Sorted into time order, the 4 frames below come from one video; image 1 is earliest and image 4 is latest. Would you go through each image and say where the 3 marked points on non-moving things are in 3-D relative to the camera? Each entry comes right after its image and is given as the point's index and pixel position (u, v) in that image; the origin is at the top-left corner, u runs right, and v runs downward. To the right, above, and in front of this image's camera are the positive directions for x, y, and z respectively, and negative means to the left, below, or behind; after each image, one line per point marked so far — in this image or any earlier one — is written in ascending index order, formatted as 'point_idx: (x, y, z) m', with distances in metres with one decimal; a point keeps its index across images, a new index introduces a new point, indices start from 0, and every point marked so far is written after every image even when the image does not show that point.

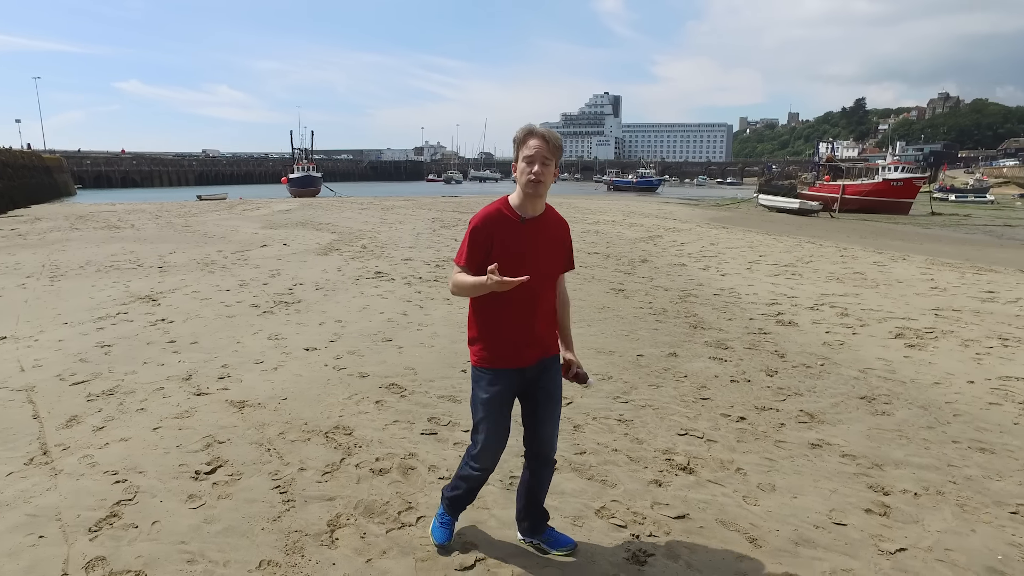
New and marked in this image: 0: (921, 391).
0: (+2.6, -0.7, +4.4) m
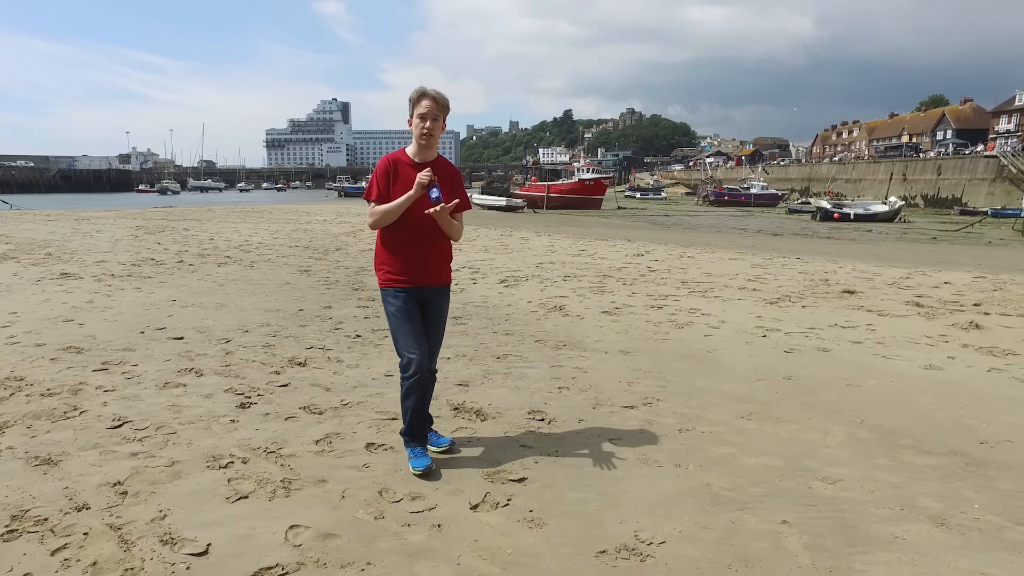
0: (-0.2, -0.2, +6.3) m
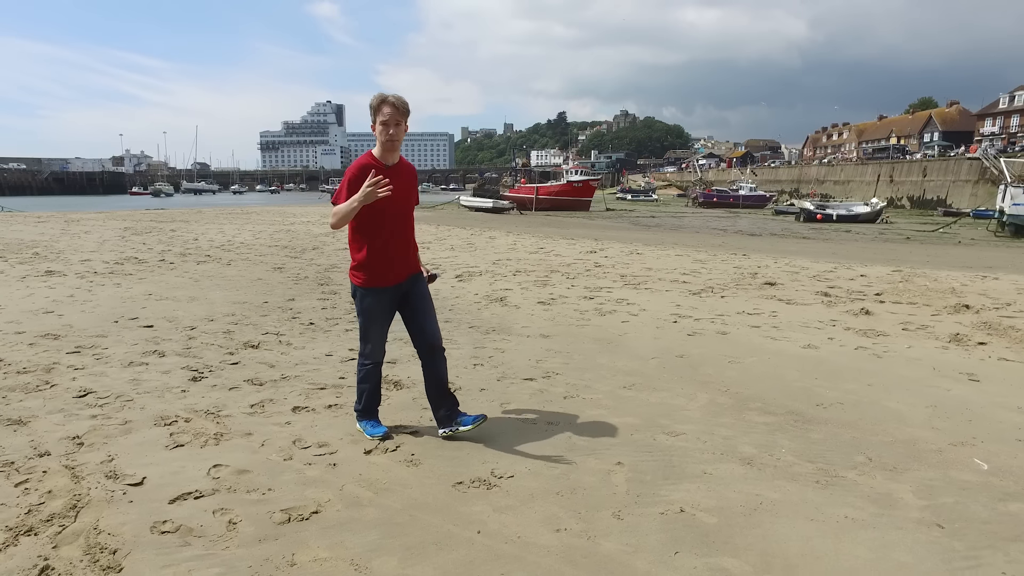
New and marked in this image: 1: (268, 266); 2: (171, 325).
0: (-0.7, -0.1, +6.8) m
1: (-3.7, +0.3, +10.5) m
2: (-3.0, -0.3, +6.2) m
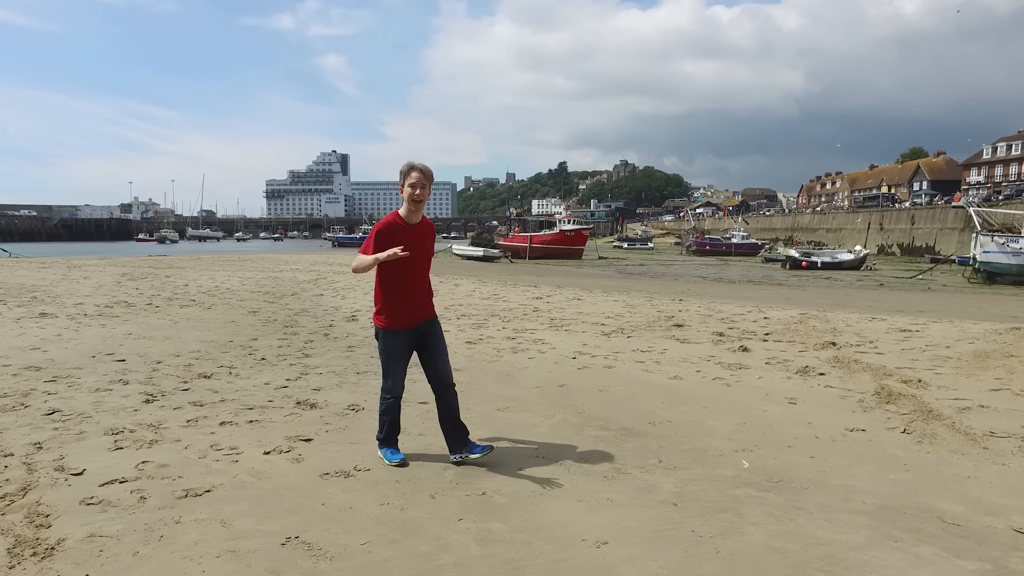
0: (-1.4, -0.6, +7.6) m
1: (-4.3, -0.4, +11.3) m
2: (-3.7, -0.7, +7.0) m
